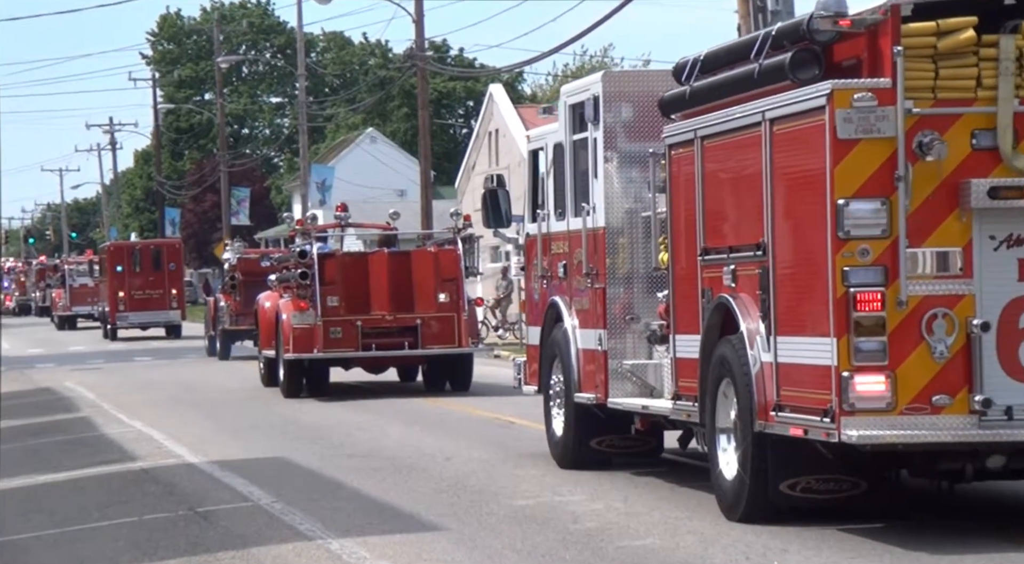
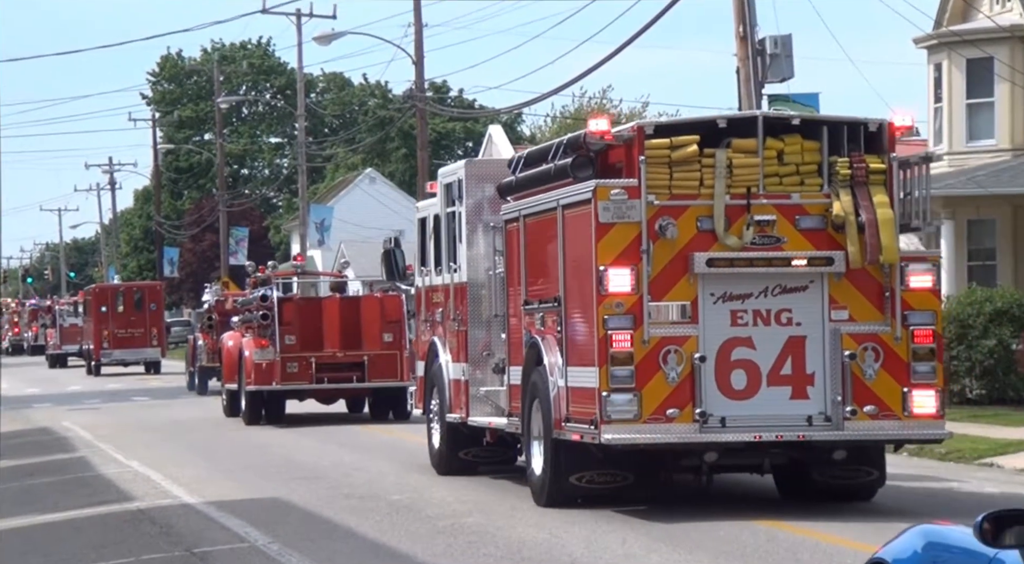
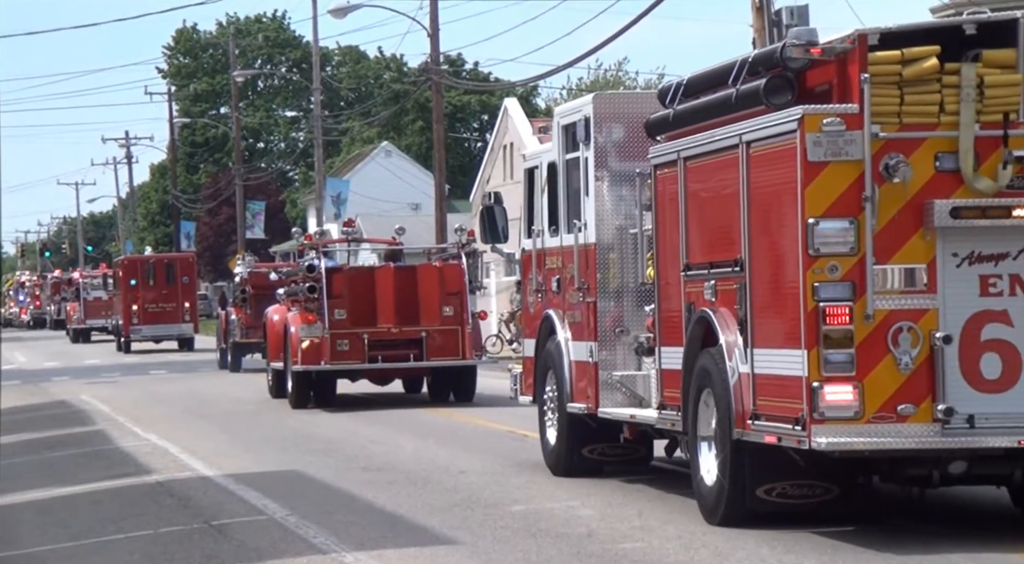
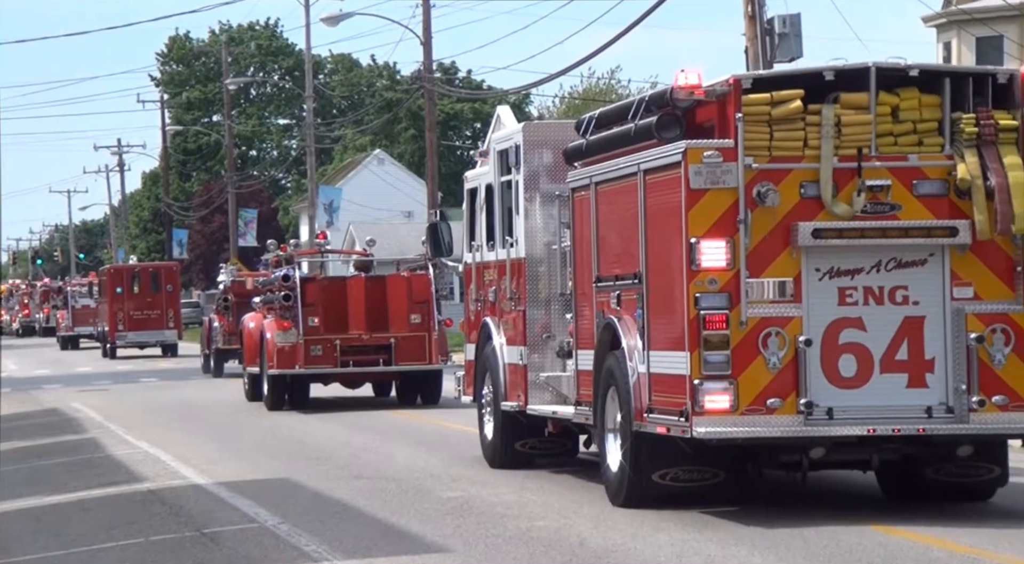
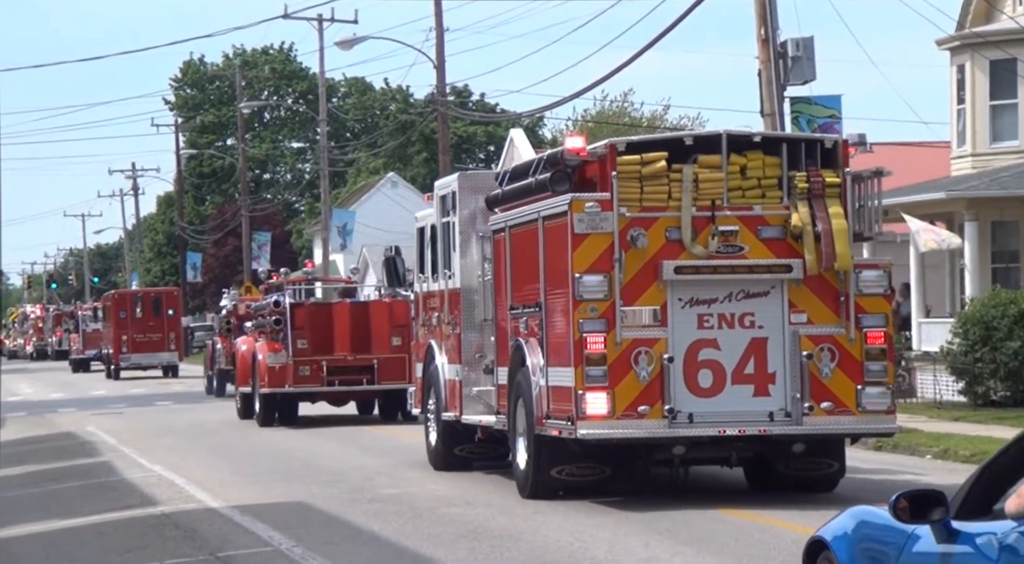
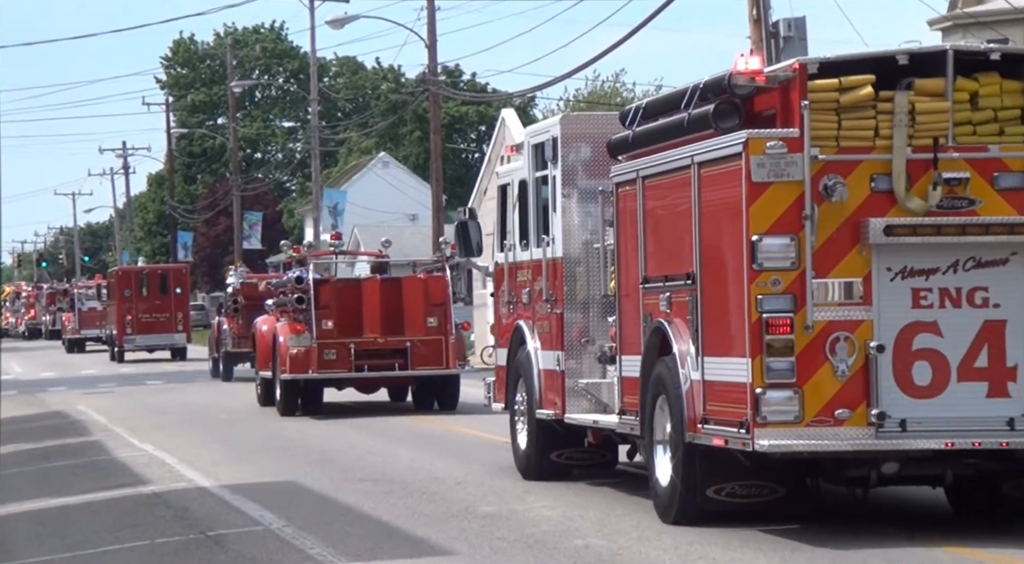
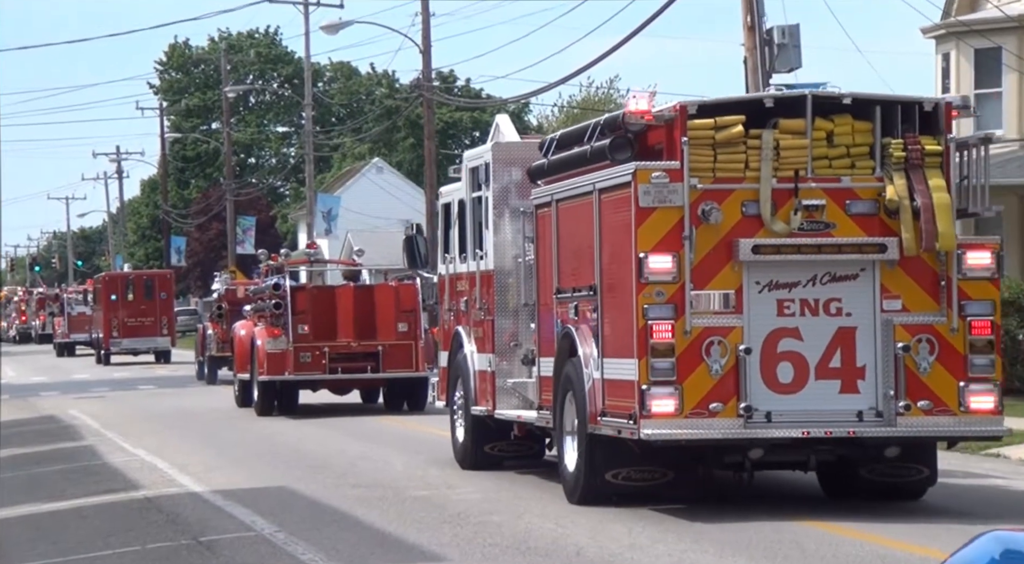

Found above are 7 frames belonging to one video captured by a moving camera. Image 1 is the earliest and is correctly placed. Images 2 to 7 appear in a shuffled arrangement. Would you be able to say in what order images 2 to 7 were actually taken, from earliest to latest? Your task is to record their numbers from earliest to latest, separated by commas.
3, 6, 4, 7, 2, 5
